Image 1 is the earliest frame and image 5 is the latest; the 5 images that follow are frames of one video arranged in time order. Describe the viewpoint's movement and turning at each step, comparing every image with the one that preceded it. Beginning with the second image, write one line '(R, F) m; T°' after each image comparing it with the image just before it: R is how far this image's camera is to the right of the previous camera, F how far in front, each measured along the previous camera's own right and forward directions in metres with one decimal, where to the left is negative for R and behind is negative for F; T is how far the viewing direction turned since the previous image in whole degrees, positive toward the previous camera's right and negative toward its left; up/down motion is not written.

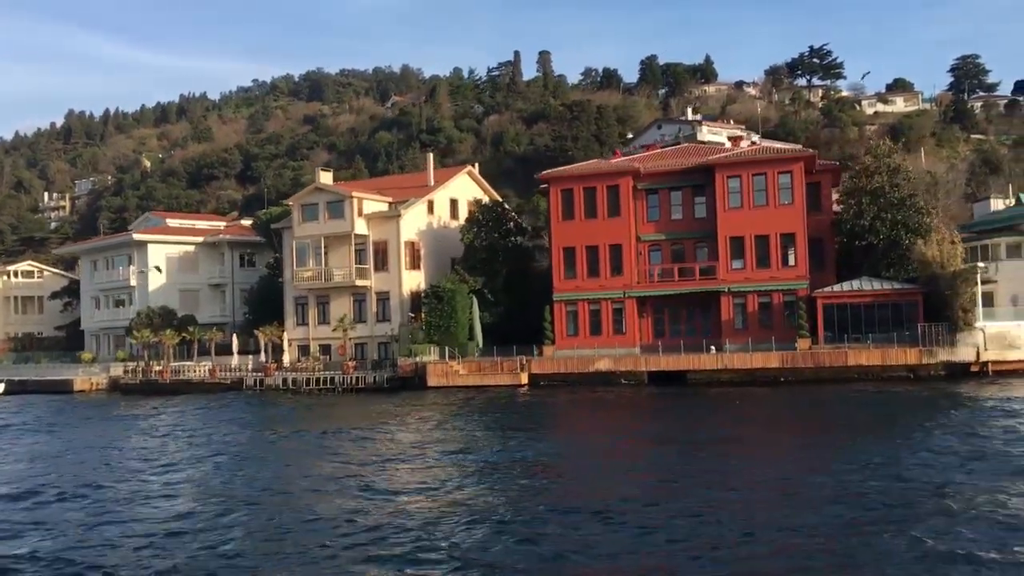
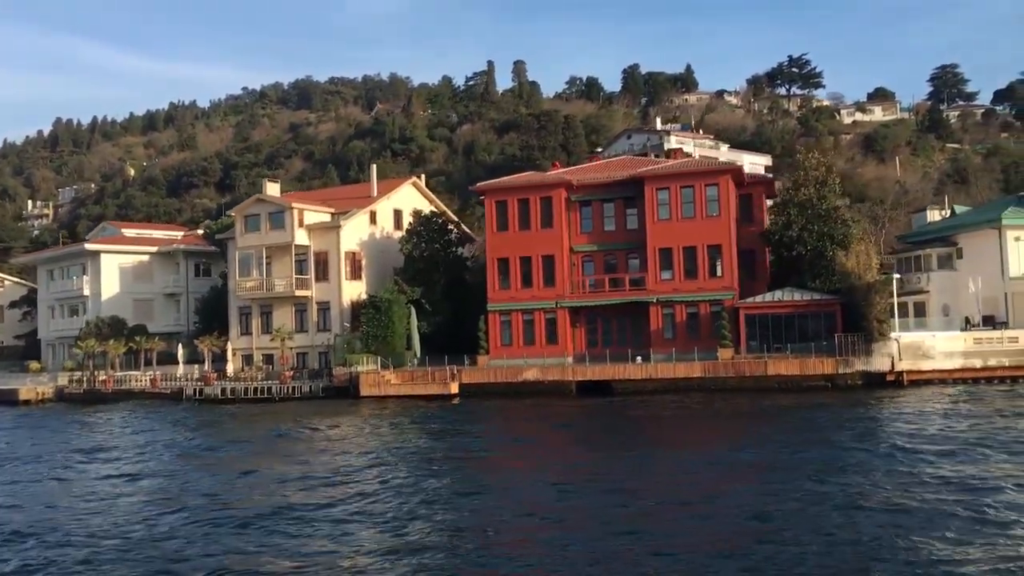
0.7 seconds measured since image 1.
(+3.0, -0.6) m; 0°
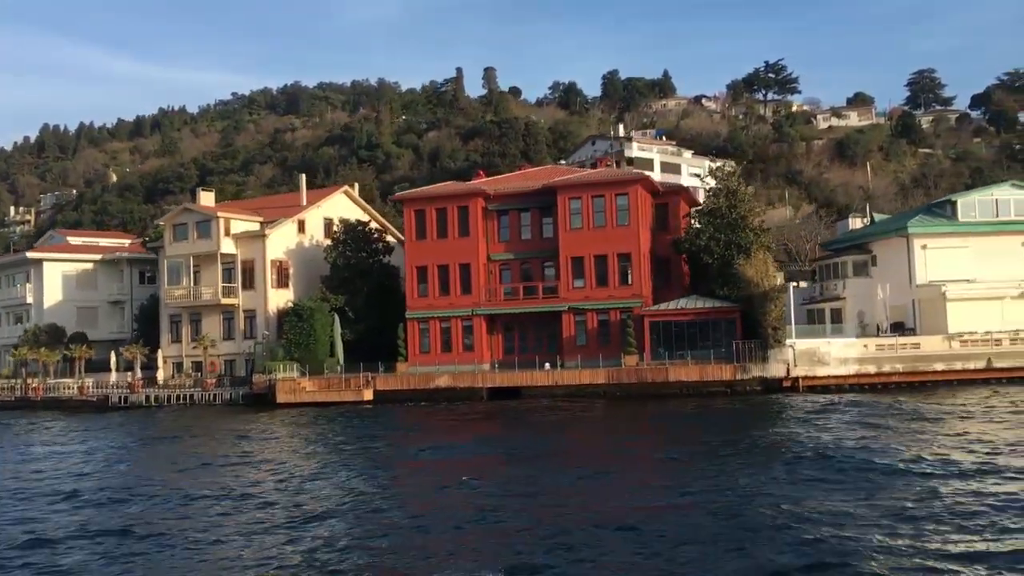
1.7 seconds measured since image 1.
(+4.0, -0.7) m; 0°
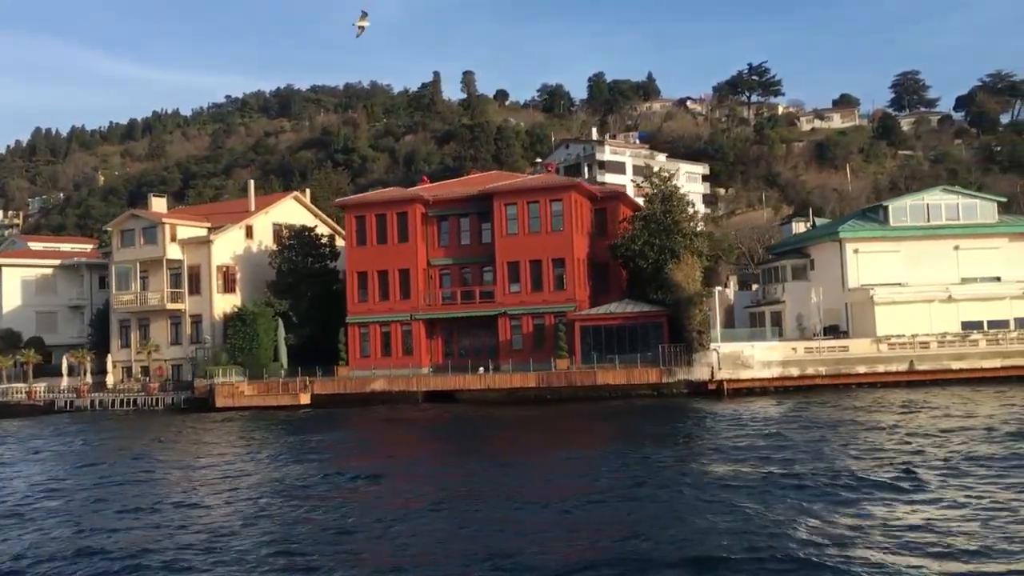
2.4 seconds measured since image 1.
(+3.1, -0.6) m; 0°
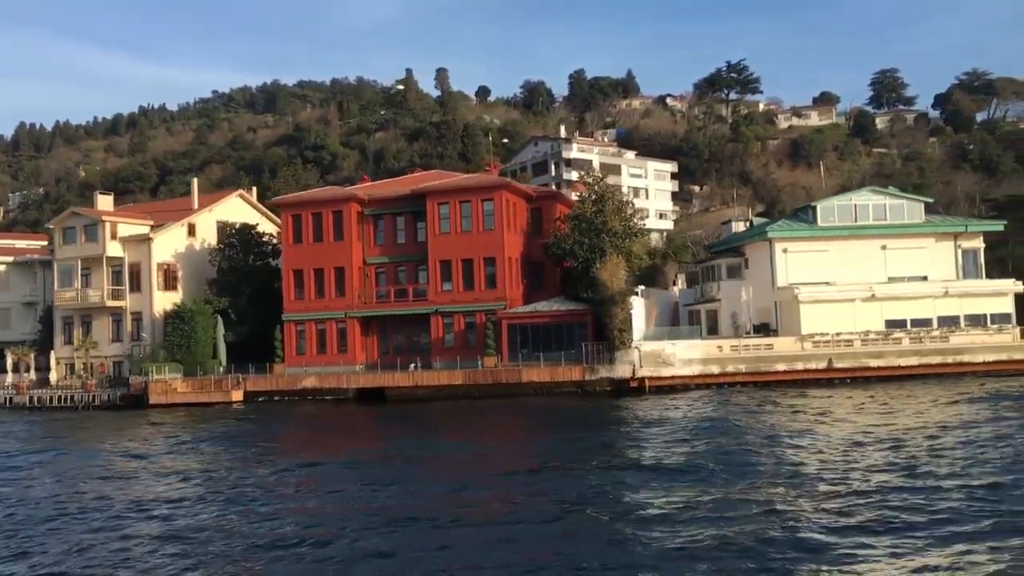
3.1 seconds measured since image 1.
(+3.0, -0.5) m; 0°
